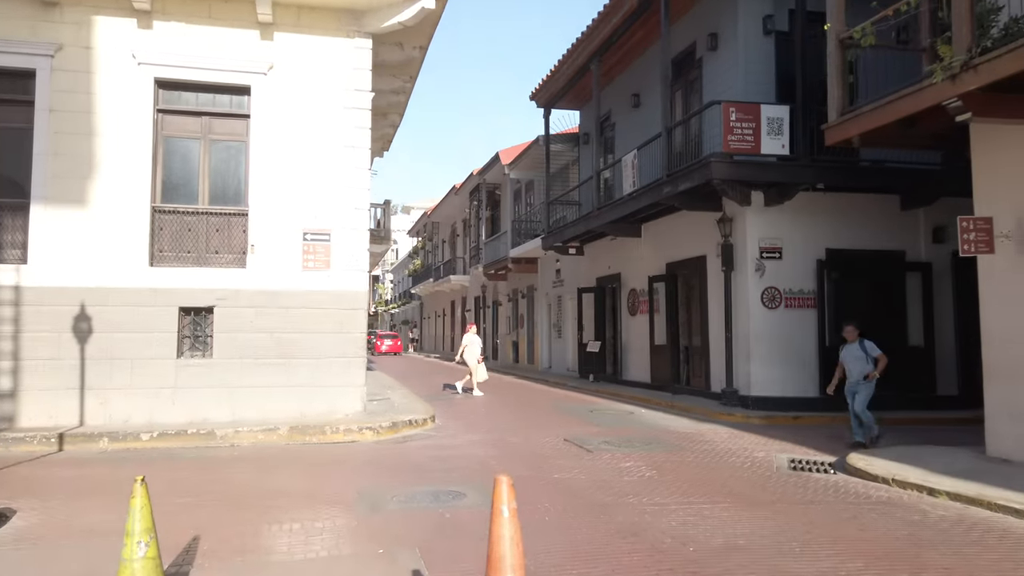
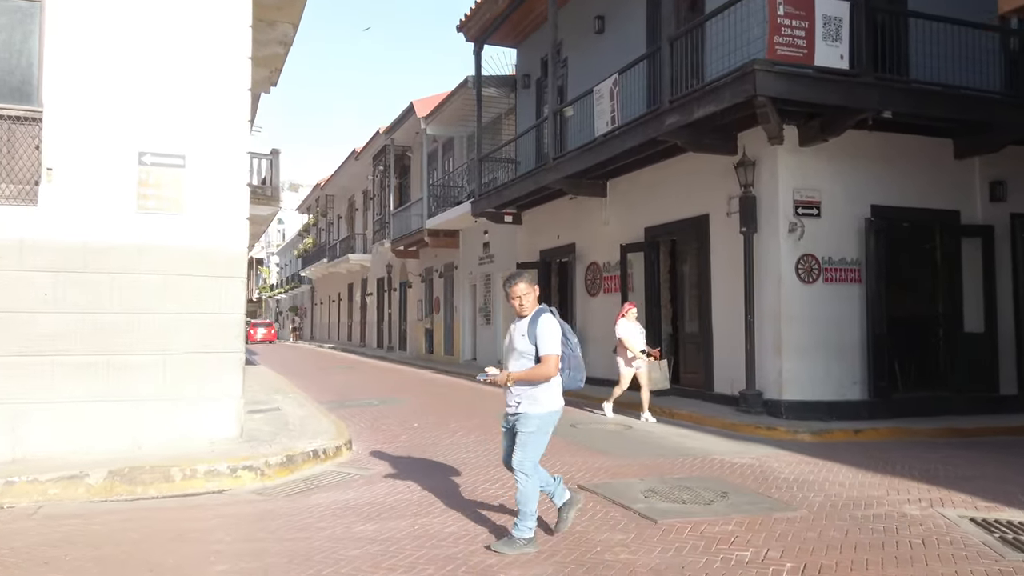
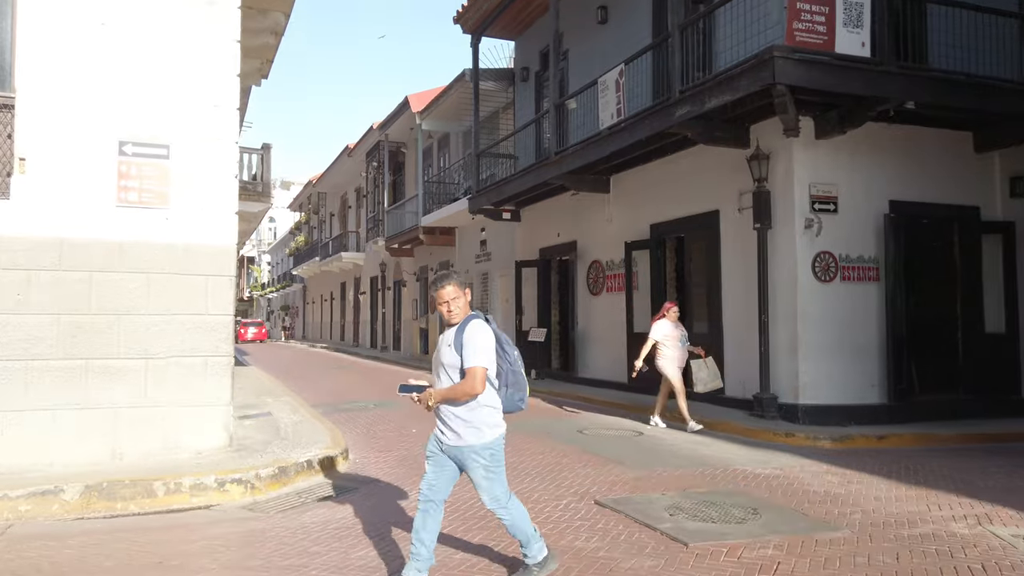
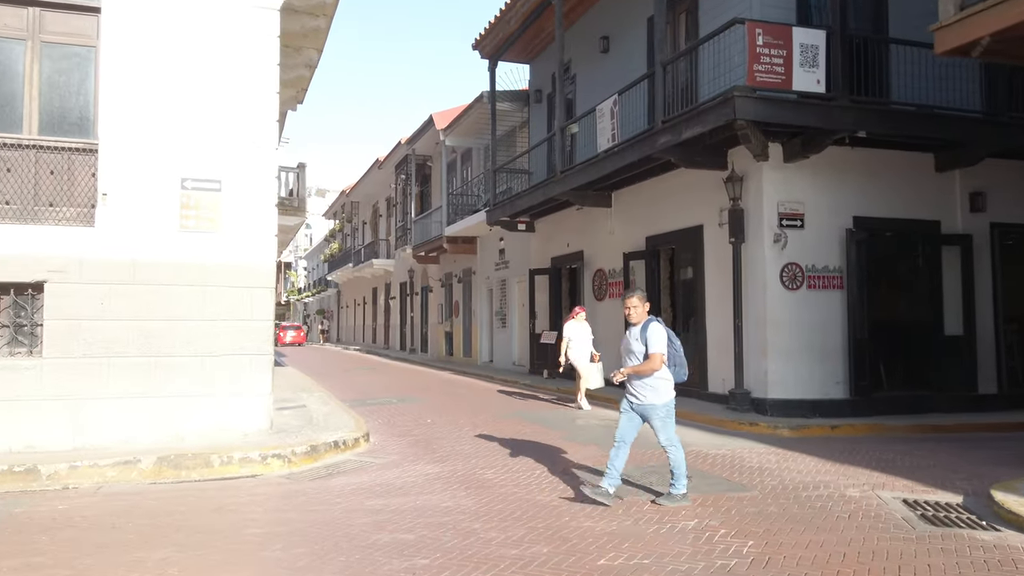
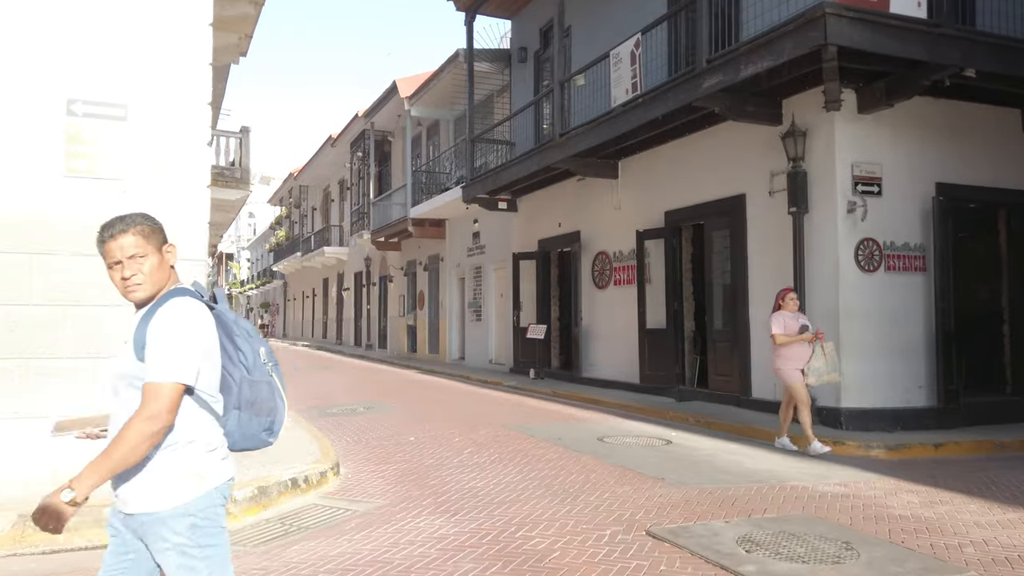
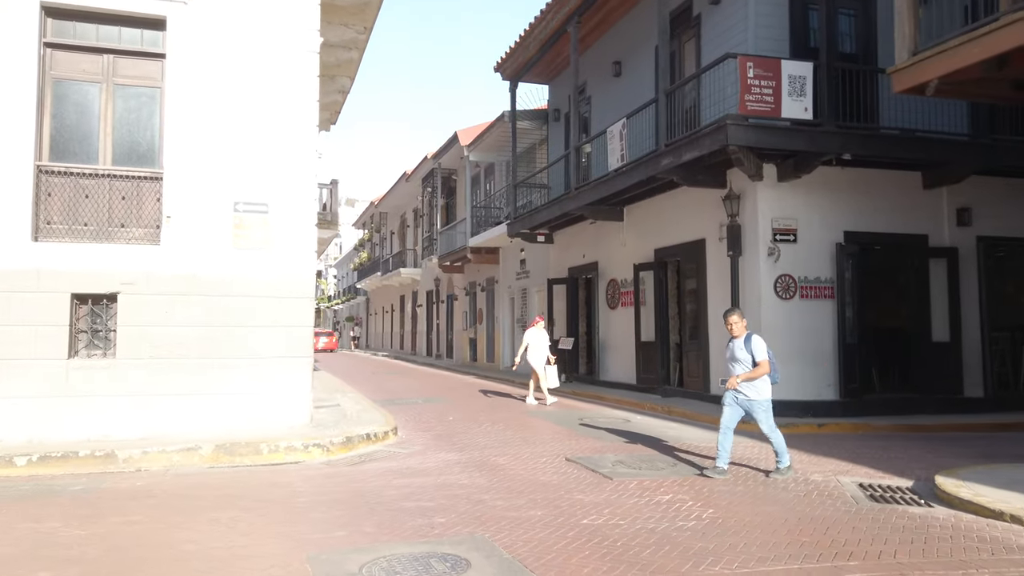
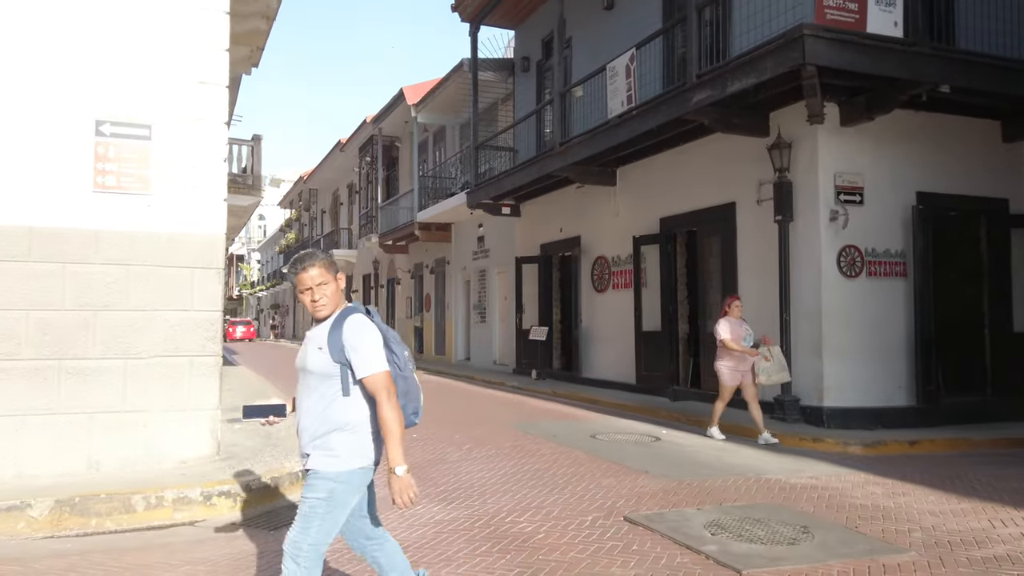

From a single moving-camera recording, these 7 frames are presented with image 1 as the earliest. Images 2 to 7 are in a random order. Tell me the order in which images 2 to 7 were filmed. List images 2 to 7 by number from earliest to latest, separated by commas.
6, 4, 2, 3, 7, 5
